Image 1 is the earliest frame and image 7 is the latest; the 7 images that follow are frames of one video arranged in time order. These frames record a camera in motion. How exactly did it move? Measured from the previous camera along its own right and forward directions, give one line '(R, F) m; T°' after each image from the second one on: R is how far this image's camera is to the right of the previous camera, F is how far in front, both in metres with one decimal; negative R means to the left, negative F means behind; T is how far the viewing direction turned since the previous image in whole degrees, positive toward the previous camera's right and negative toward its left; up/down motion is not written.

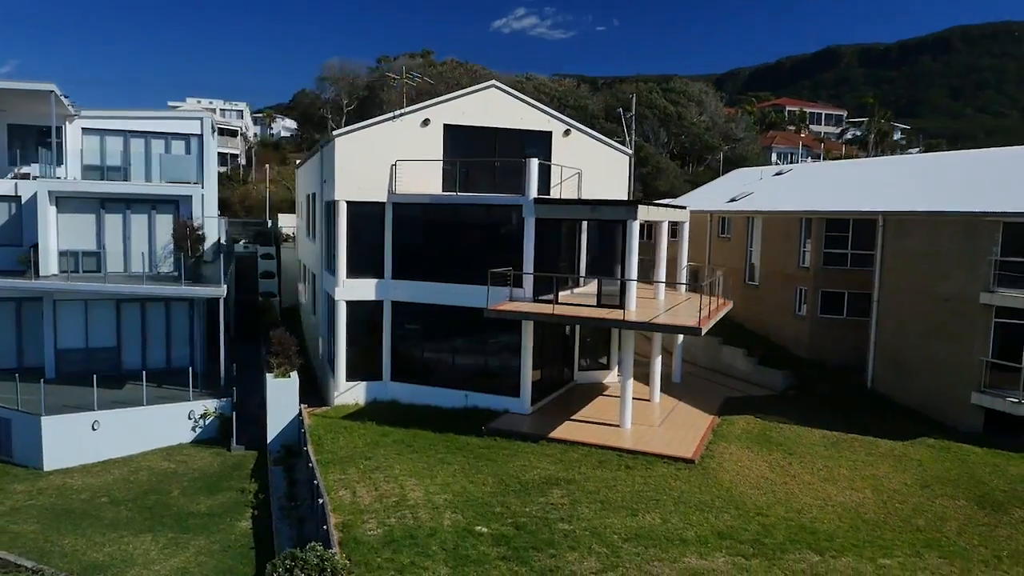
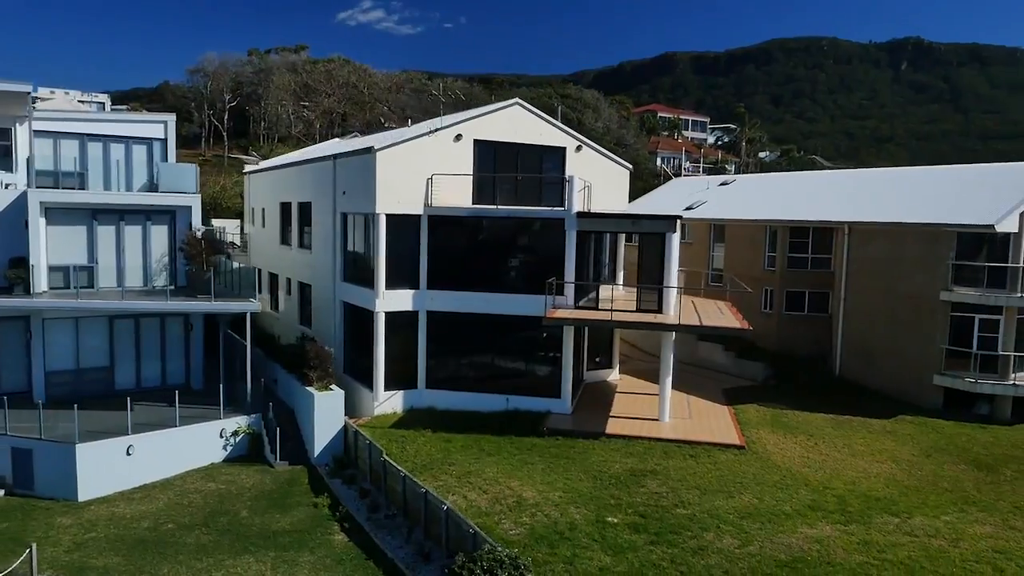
(-4.2, -0.5) m; +11°
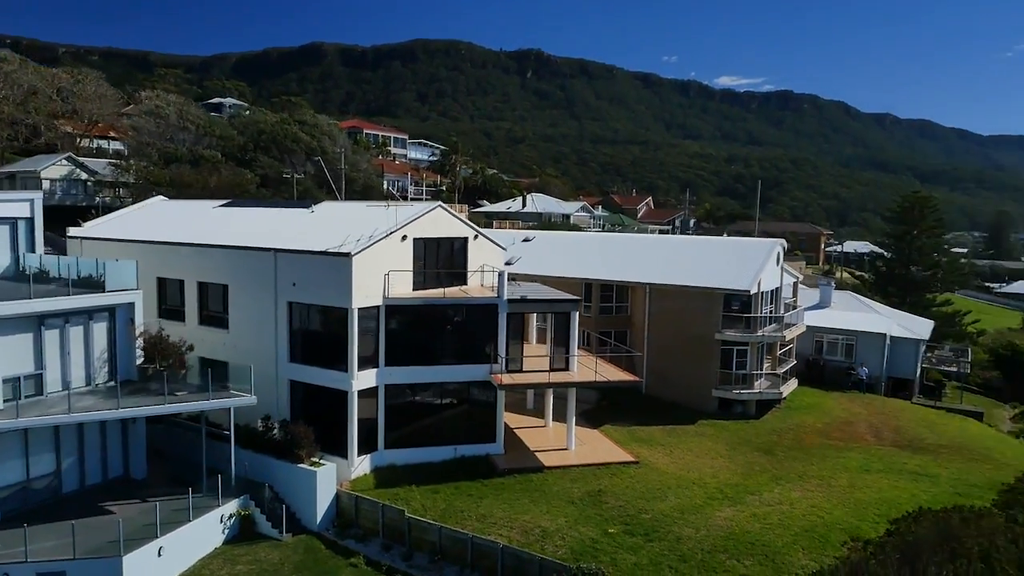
(-7.8, -2.8) m; +26°
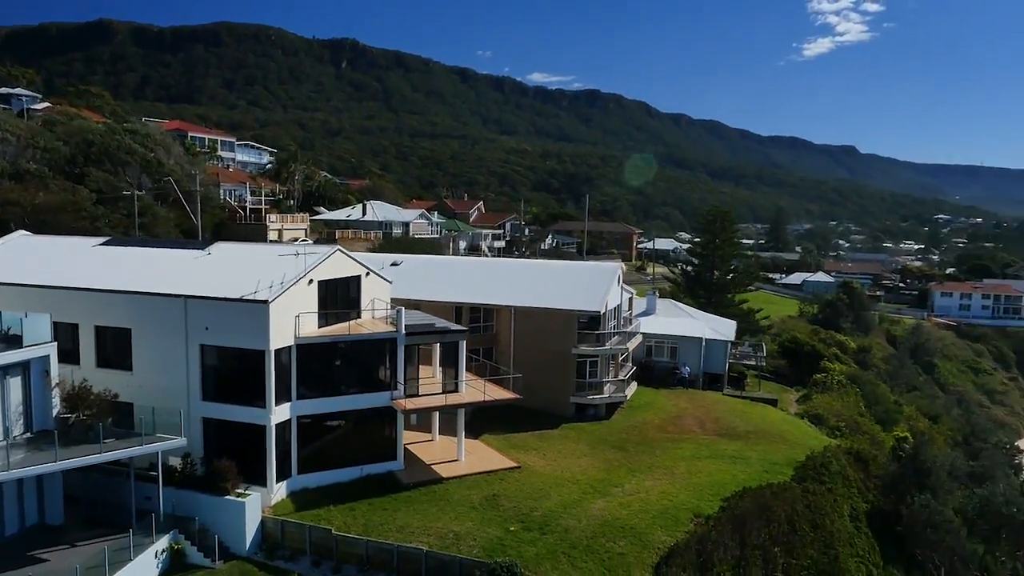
(-2.4, -2.9) m; +13°
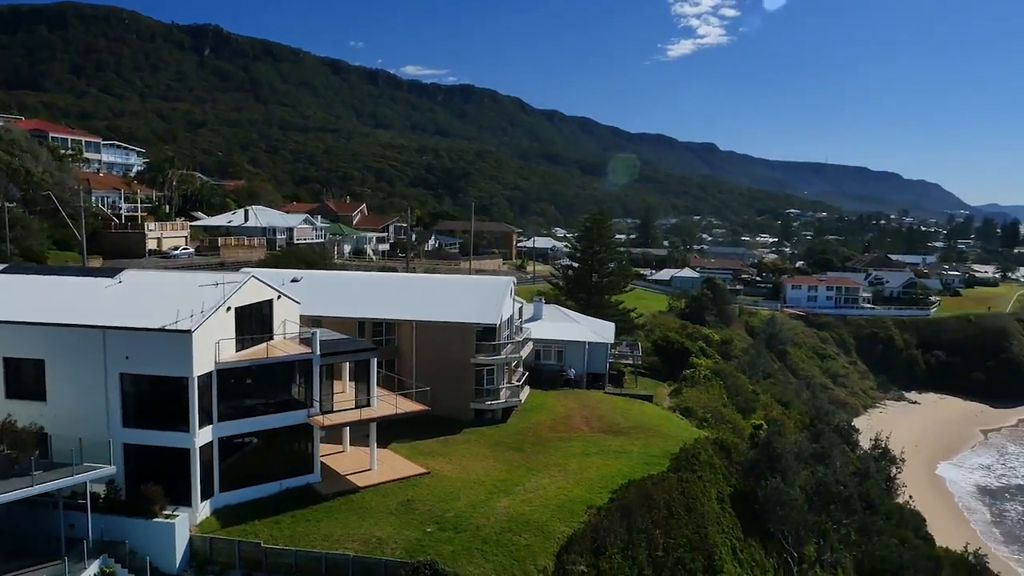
(-1.0, -2.3) m; +9°
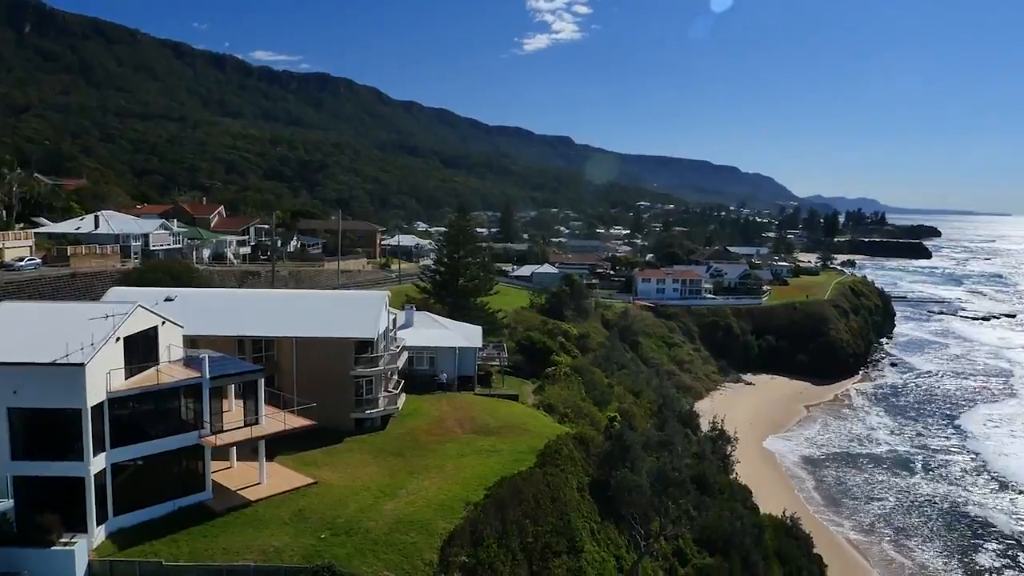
(-0.7, -2.9) m; +10°
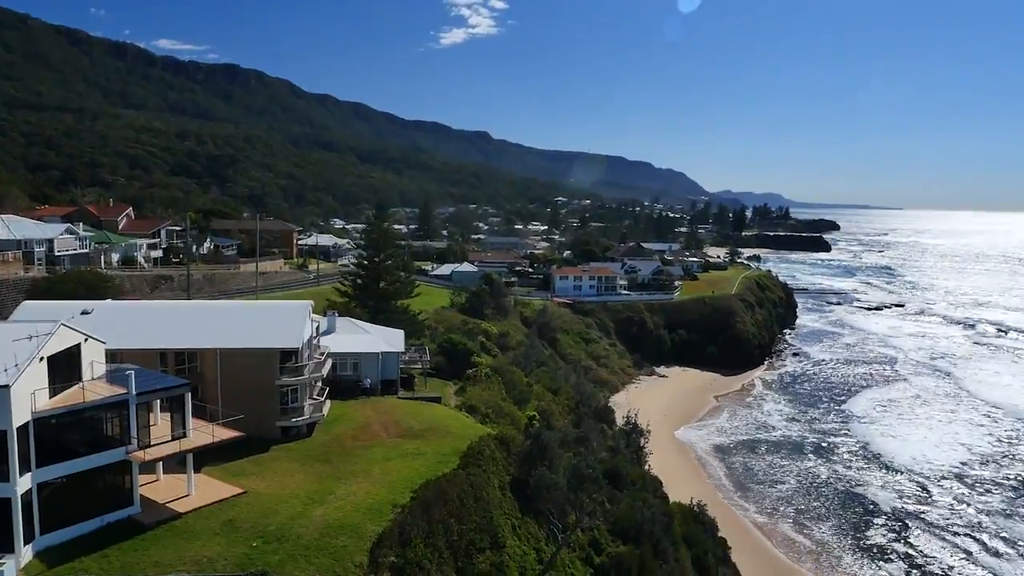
(-0.1, -1.7) m; +6°
